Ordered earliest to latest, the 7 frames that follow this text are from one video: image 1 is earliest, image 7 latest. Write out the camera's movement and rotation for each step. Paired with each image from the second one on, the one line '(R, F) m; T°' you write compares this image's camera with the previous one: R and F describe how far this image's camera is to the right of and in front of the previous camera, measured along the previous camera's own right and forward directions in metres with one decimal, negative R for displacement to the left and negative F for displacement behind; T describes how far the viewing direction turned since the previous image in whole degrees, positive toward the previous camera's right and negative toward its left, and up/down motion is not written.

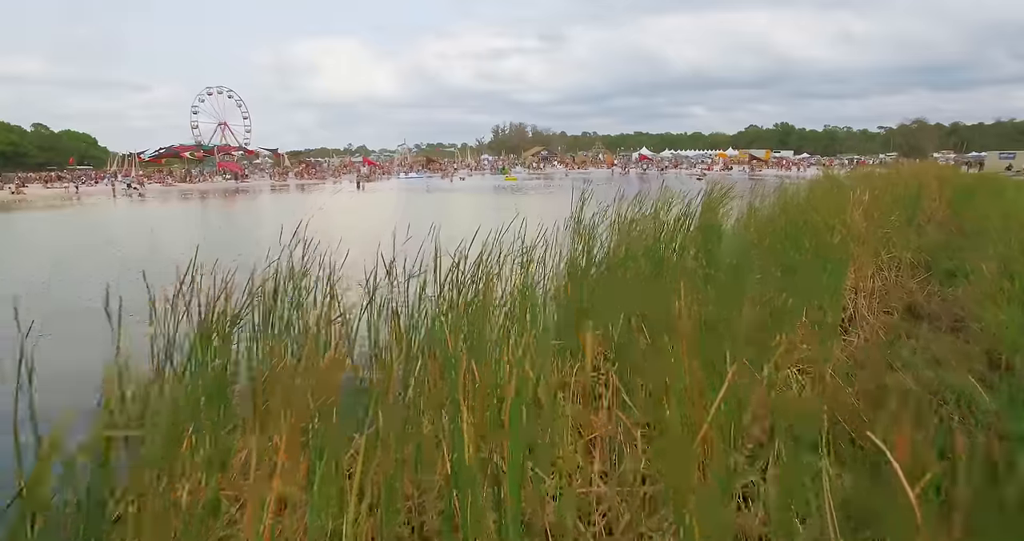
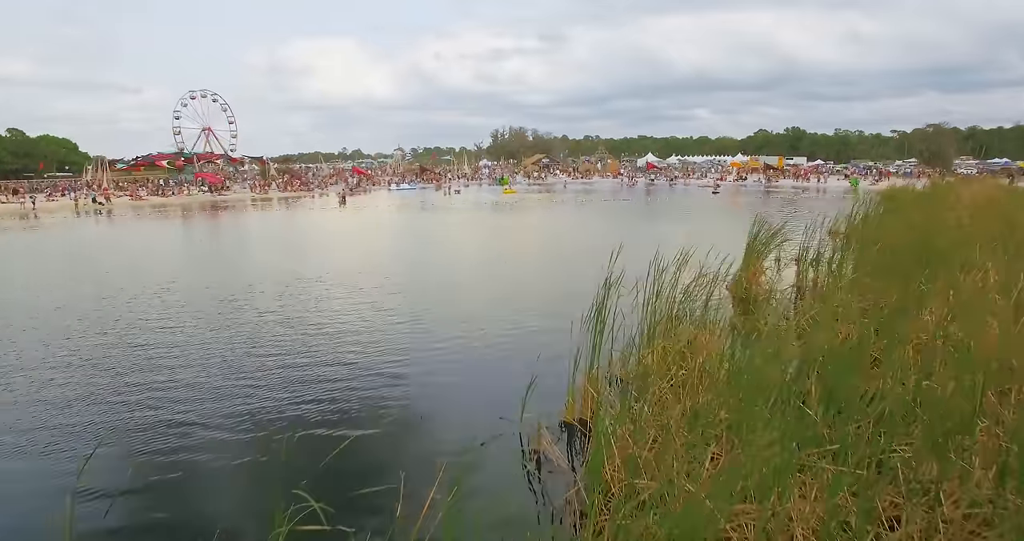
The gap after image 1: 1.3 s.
(0.0, +2.3) m; 0°
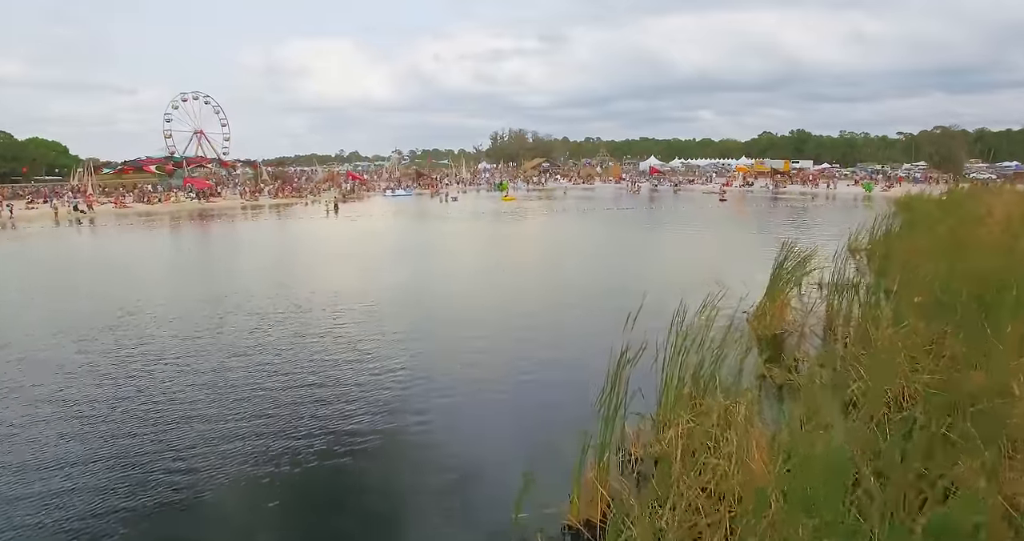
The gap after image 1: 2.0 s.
(+0.1, +1.1) m; 0°
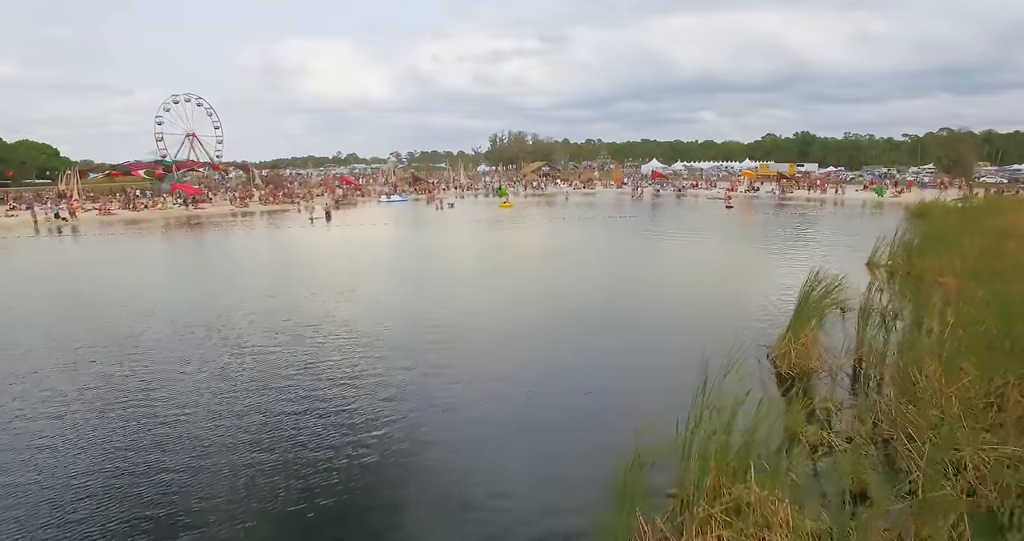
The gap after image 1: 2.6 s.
(+0.1, +0.9) m; 0°
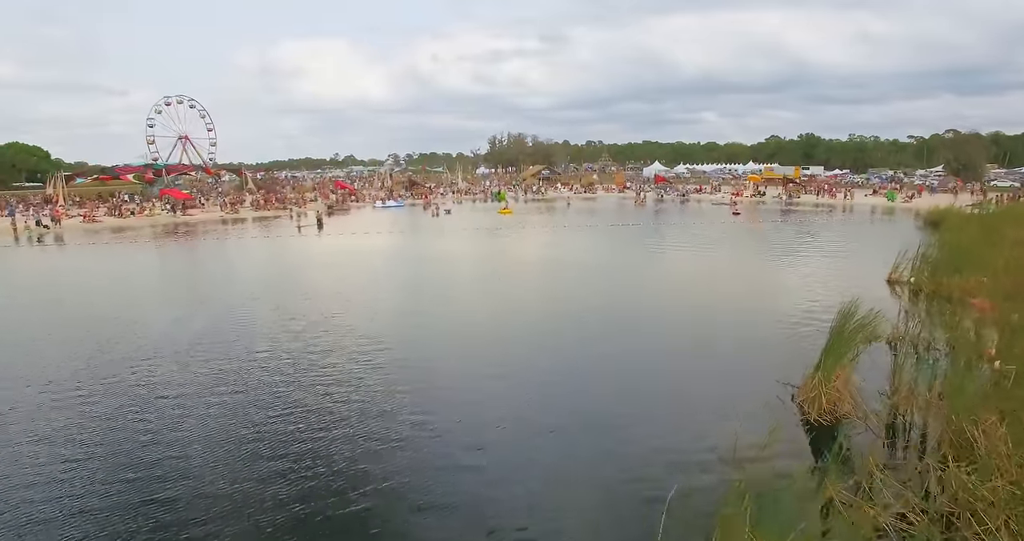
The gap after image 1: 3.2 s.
(+0.1, +0.9) m; 0°
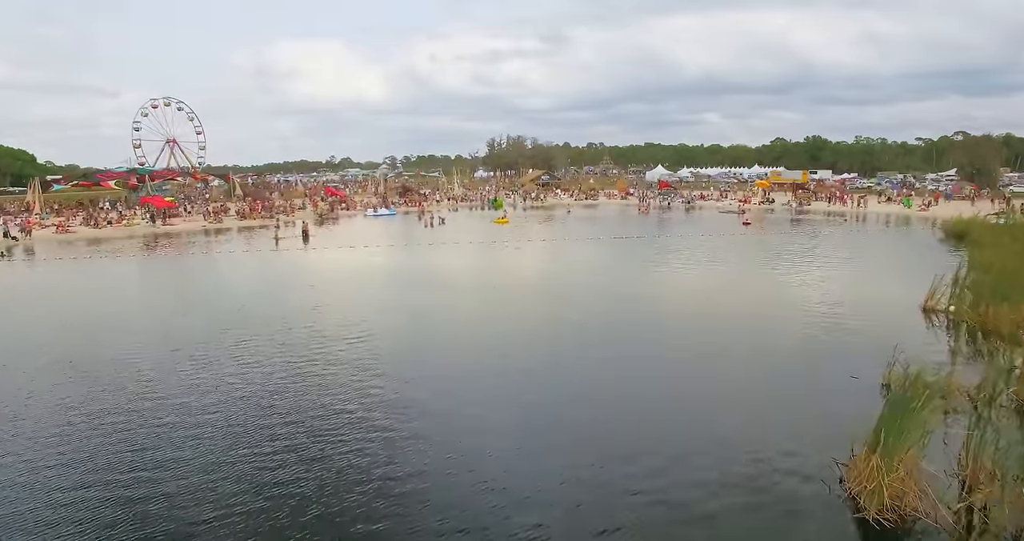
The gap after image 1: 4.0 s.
(+0.1, +1.3) m; 0°
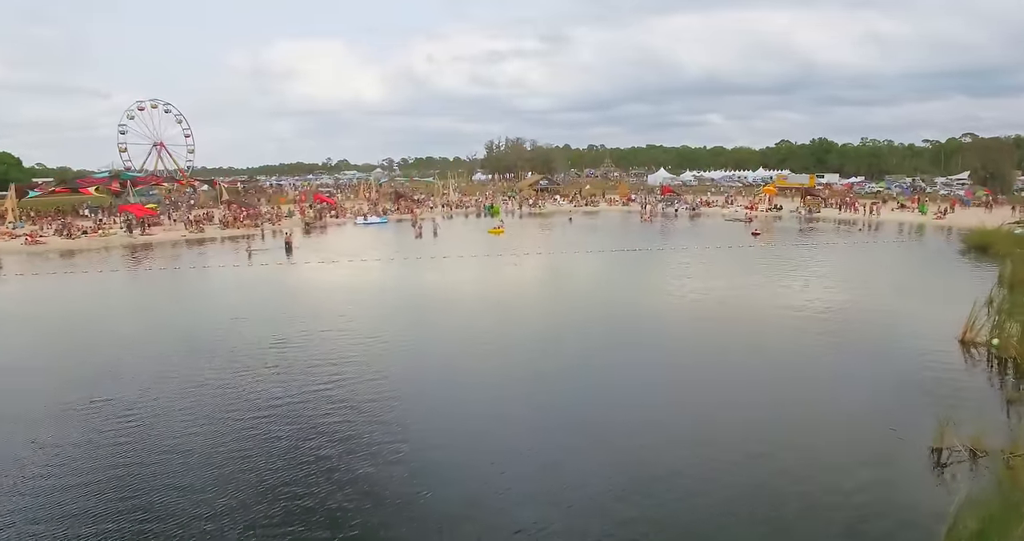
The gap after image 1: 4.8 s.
(+0.2, +1.2) m; 0°
